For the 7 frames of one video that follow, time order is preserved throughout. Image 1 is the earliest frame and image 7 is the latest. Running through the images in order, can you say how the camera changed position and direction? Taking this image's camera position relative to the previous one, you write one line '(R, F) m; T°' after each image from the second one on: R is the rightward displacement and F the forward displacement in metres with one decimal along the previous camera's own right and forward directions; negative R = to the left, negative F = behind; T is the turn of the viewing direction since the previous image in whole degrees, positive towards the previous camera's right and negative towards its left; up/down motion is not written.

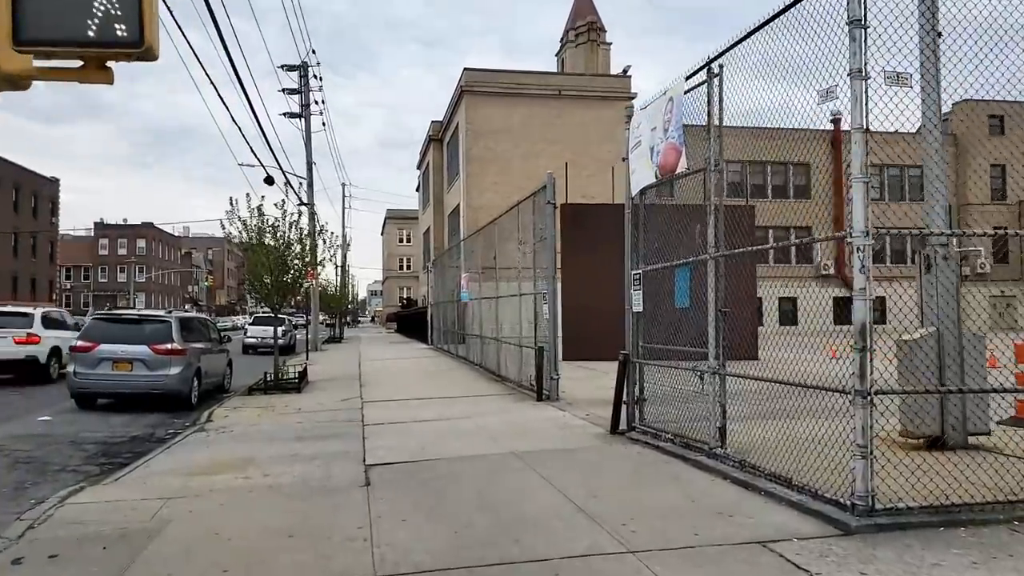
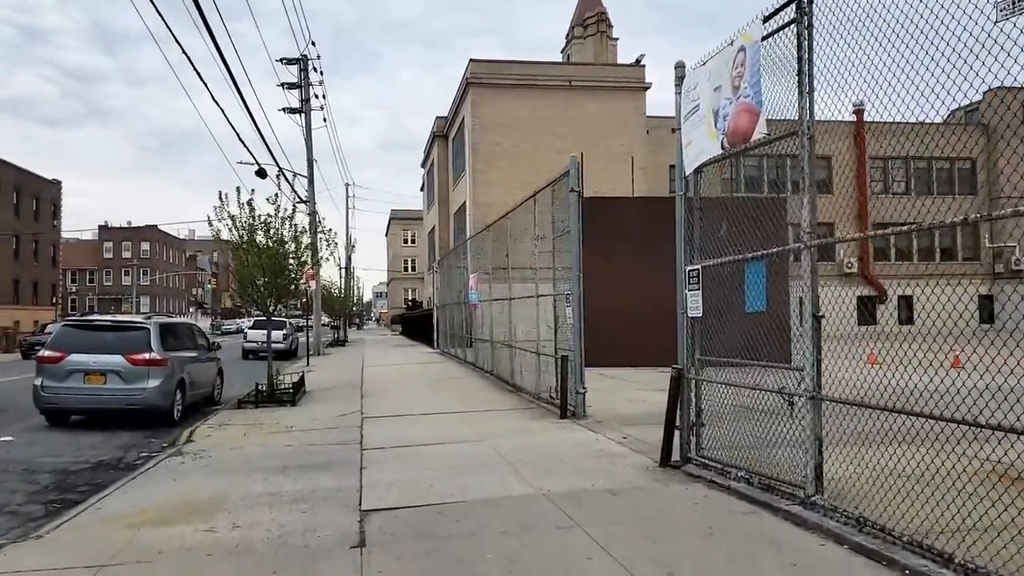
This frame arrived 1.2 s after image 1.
(-0.2, +1.6) m; 0°
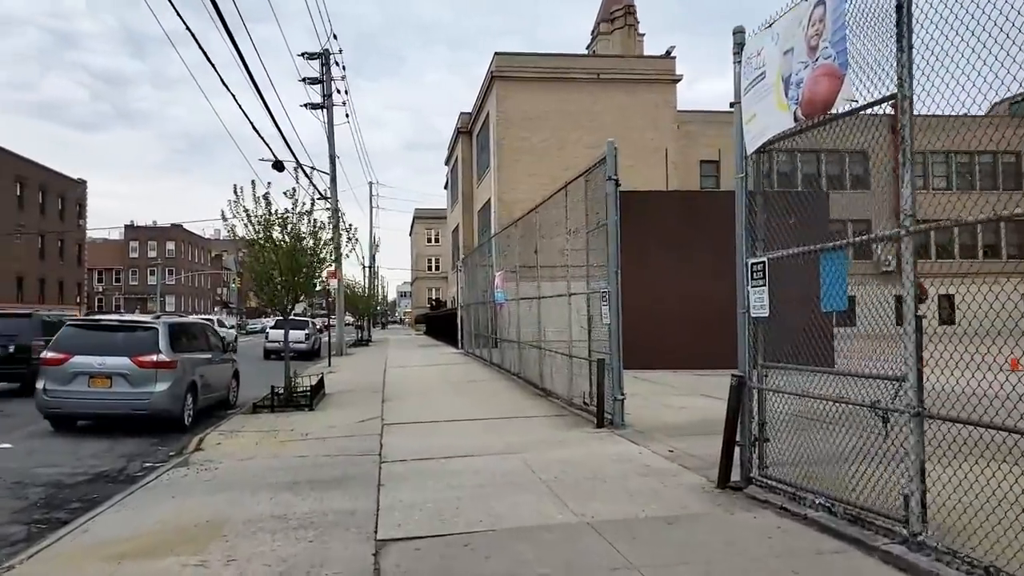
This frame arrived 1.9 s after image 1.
(-0.1, +0.9) m; -2°
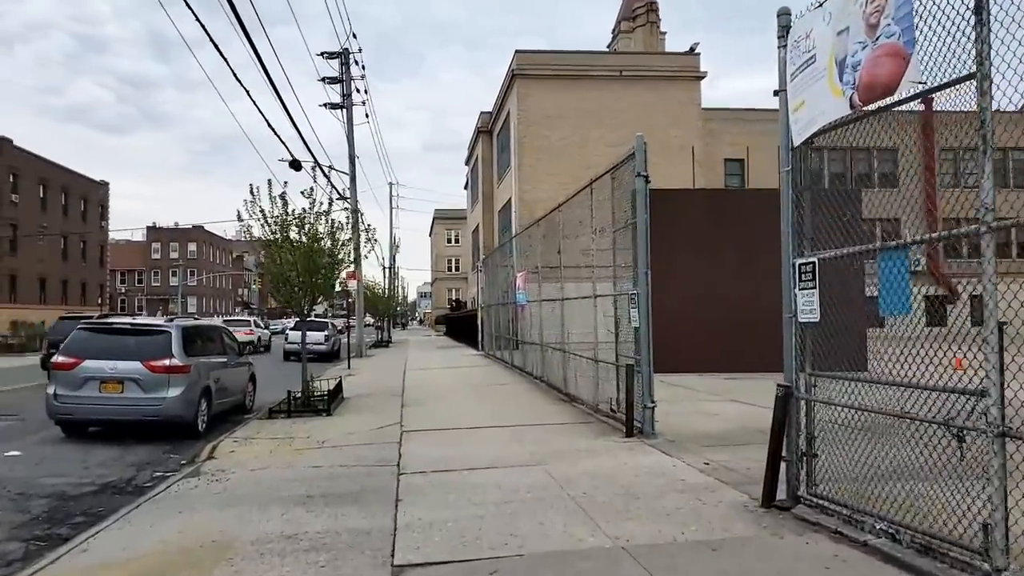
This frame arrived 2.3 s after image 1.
(-0.1, +0.5) m; -1°
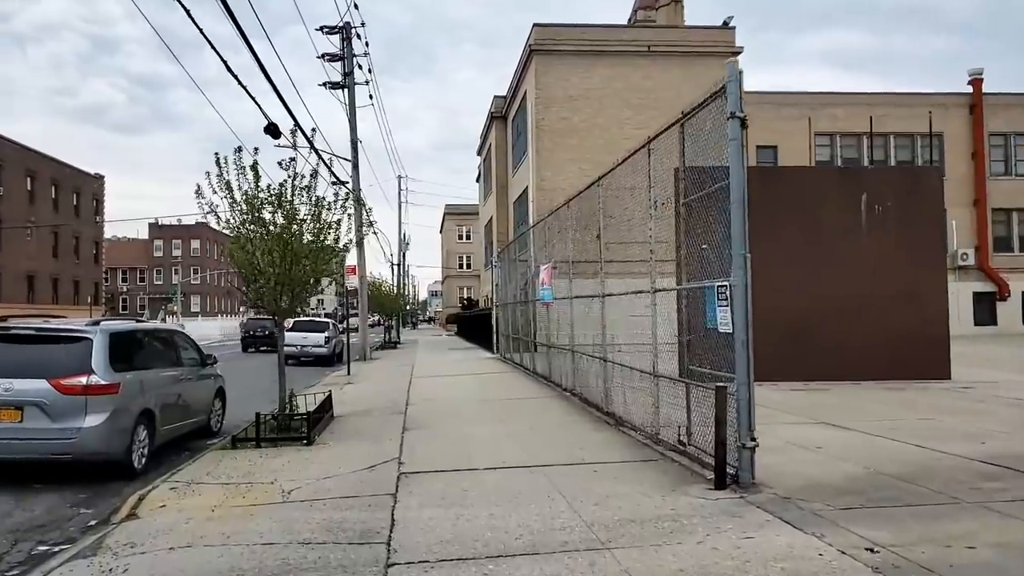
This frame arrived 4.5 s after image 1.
(-0.3, +3.0) m; -1°
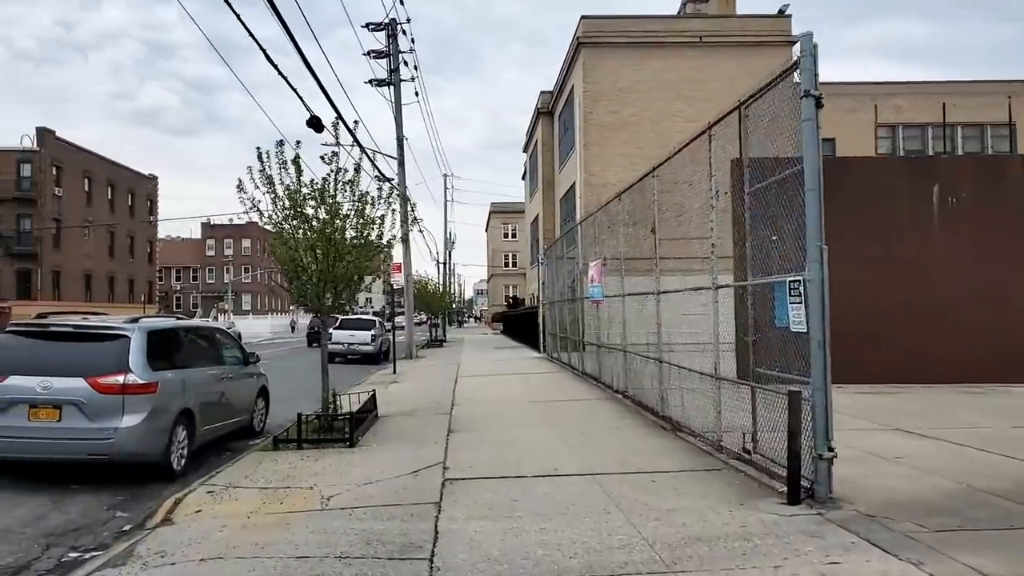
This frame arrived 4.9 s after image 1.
(-0.1, +0.5) m; -3°
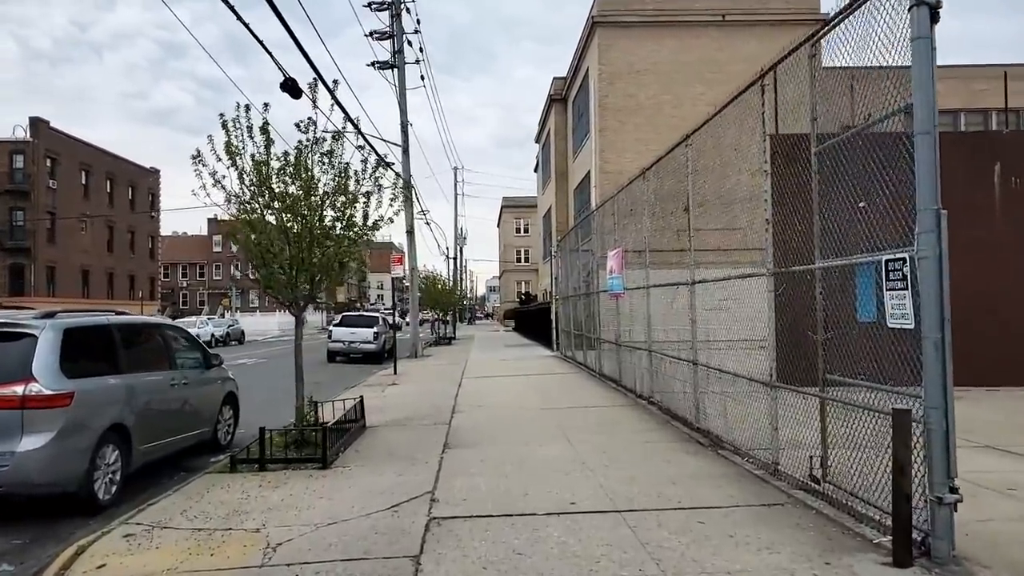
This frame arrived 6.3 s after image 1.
(+0.1, +1.8) m; -1°
